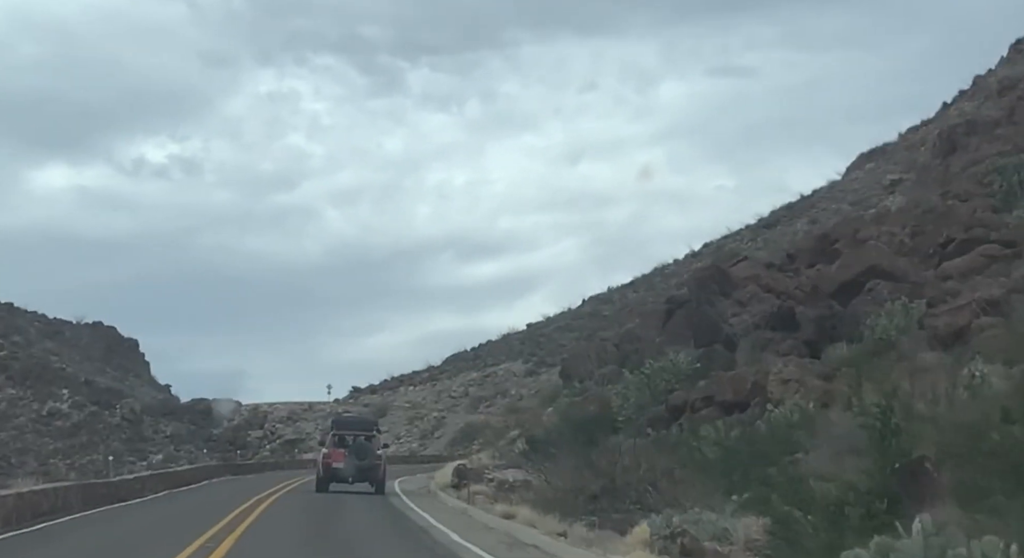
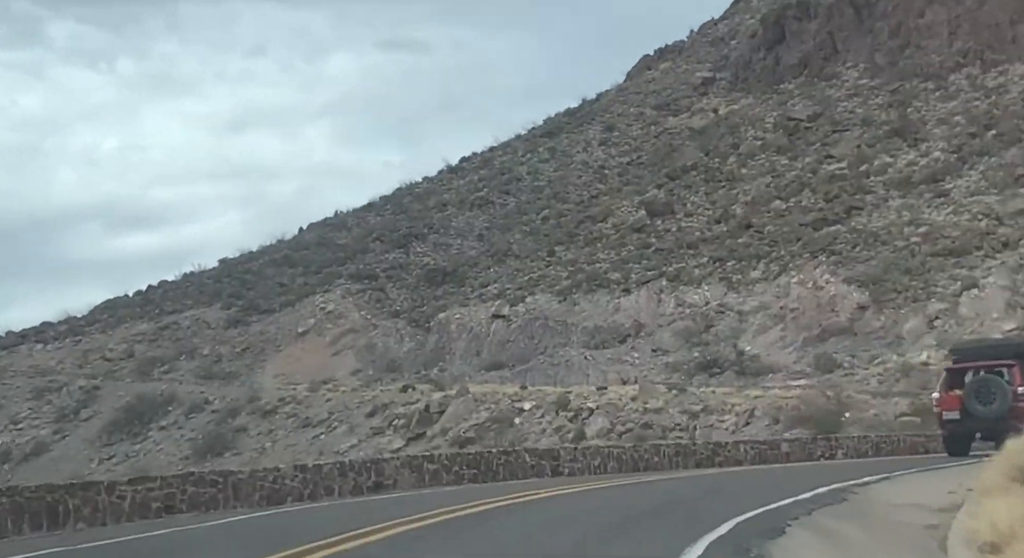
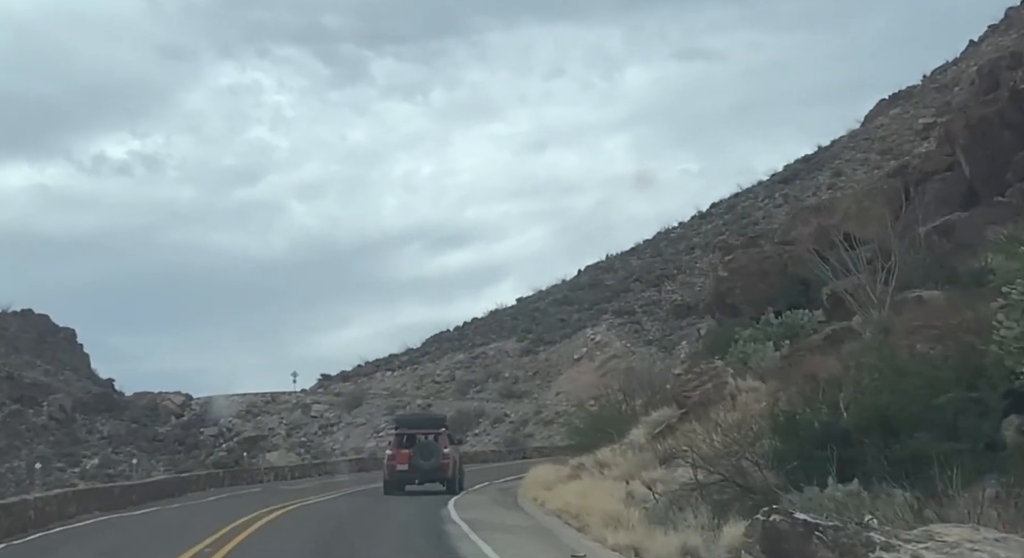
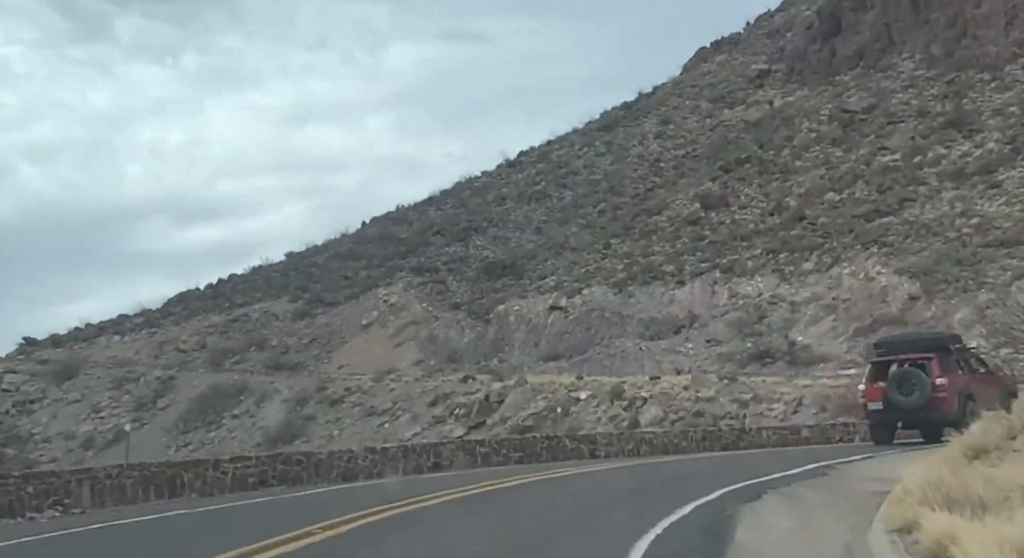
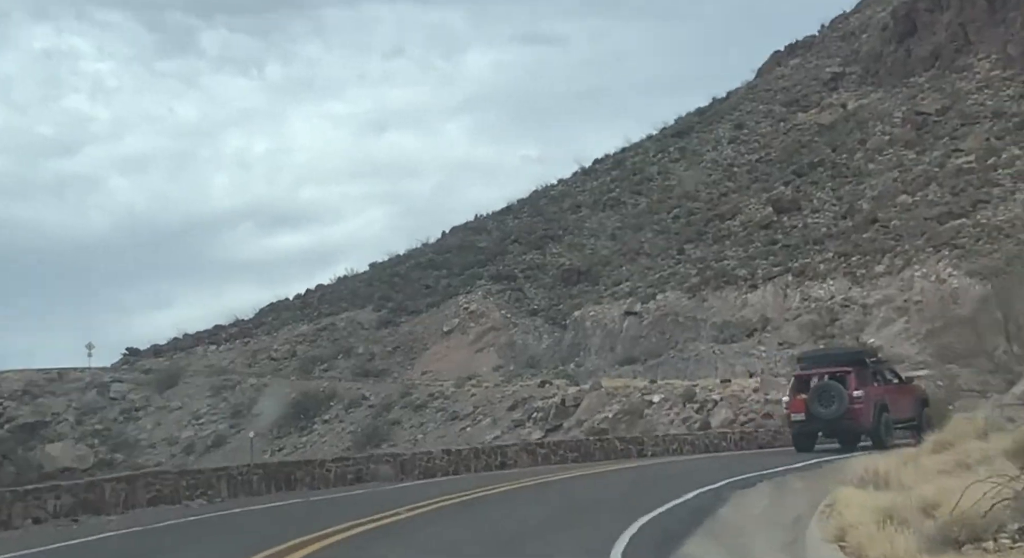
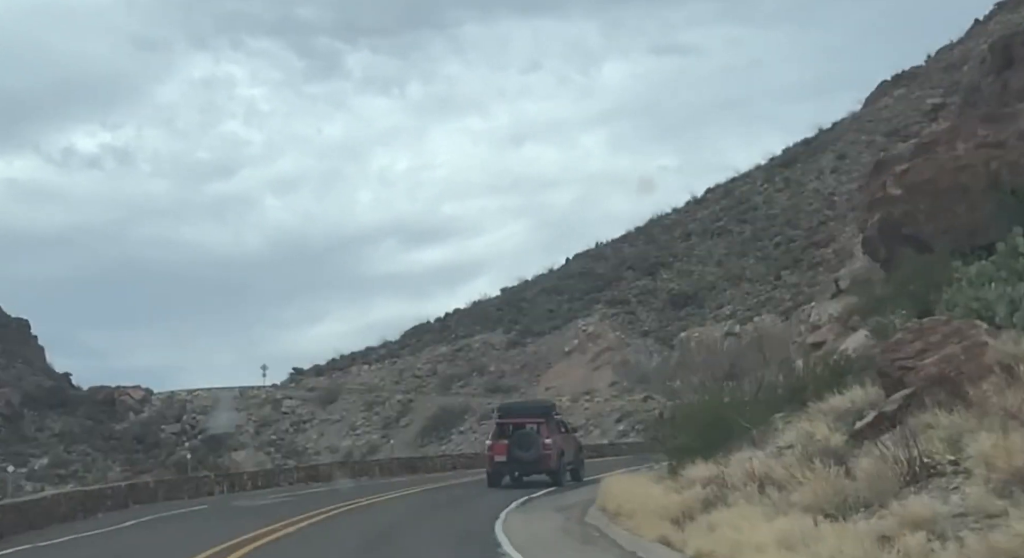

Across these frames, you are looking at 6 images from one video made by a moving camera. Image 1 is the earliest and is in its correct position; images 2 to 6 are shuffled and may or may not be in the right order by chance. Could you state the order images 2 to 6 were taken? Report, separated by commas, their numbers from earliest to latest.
3, 6, 5, 4, 2
